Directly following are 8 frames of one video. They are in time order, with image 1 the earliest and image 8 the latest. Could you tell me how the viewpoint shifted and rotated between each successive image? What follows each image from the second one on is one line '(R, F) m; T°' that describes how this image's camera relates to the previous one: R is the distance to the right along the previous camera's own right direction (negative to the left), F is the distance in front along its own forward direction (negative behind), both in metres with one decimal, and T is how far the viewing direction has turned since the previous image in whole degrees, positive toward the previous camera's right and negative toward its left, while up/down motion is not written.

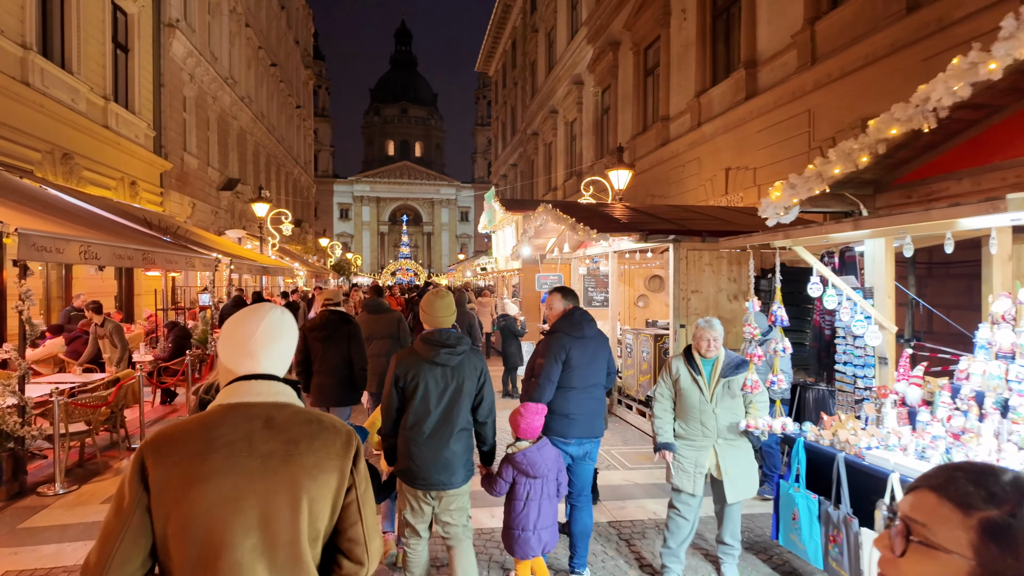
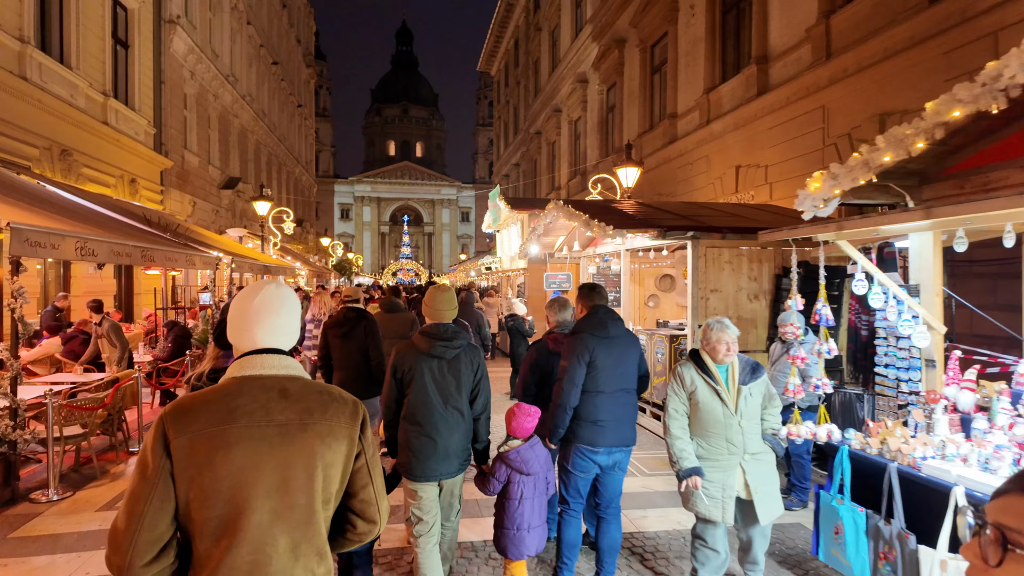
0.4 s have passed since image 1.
(-0.1, +0.2) m; 0°
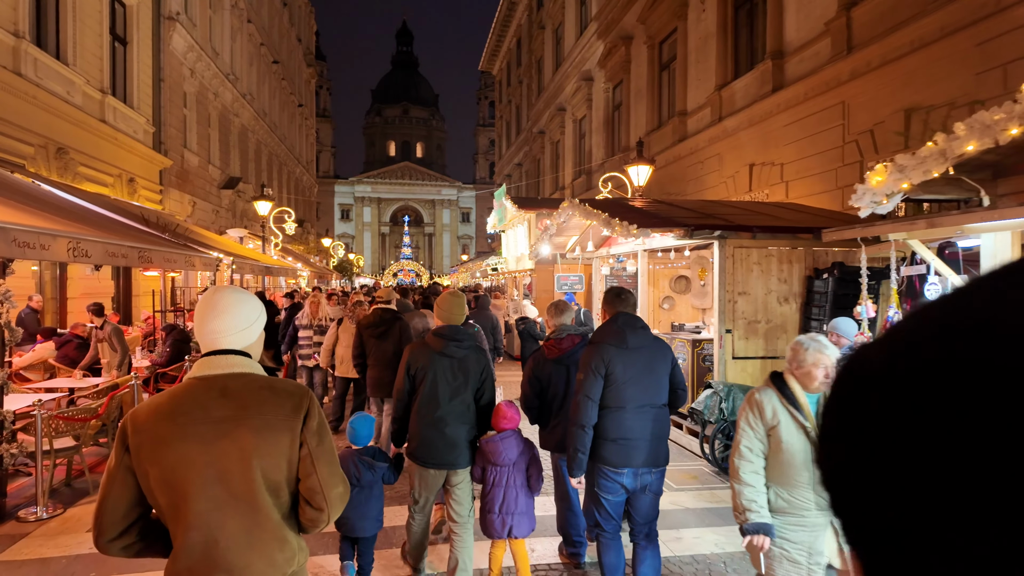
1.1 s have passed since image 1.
(-0.2, +0.3) m; 0°
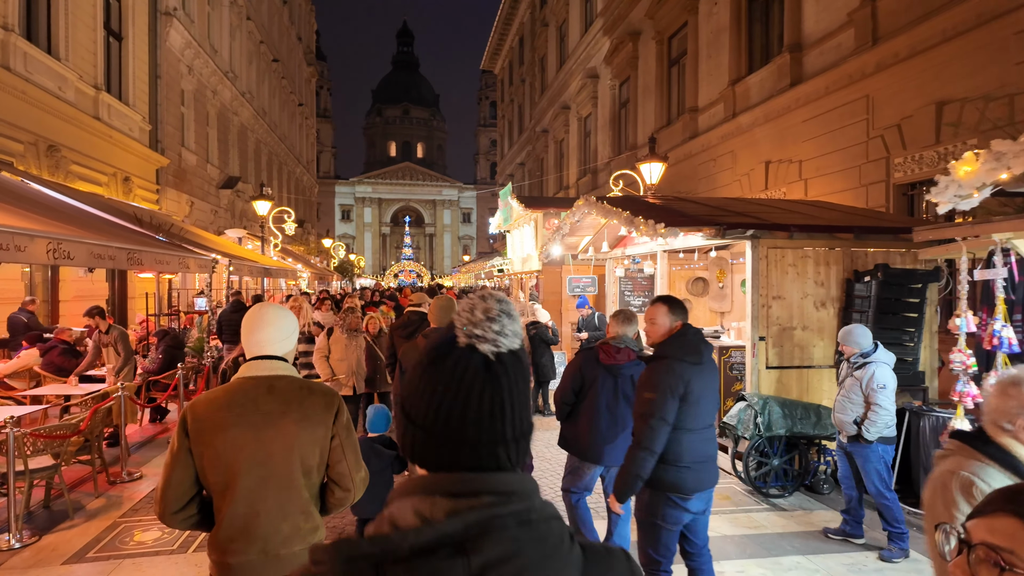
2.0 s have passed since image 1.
(-0.1, +0.5) m; 0°
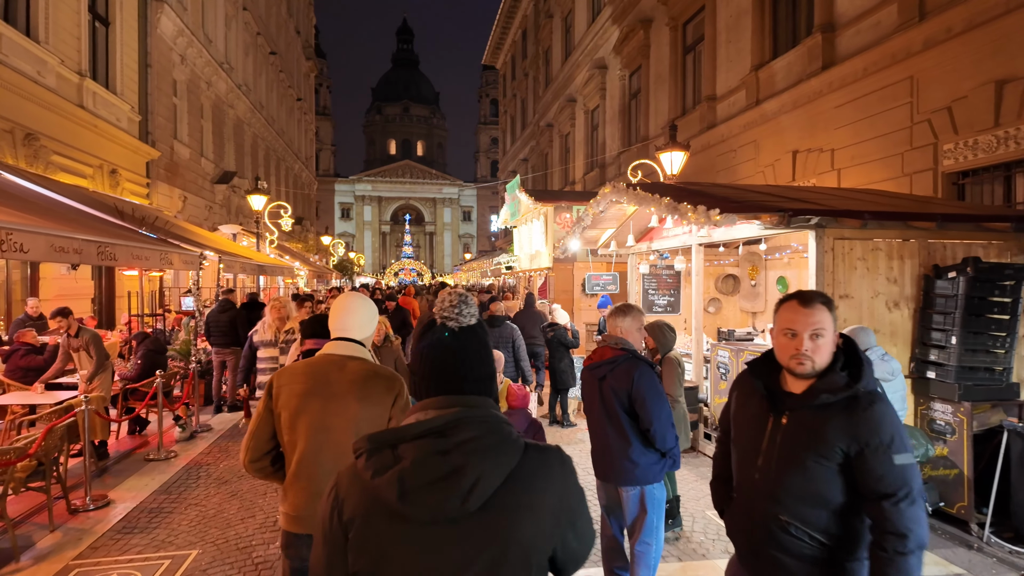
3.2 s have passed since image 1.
(-0.2, +0.8) m; 0°
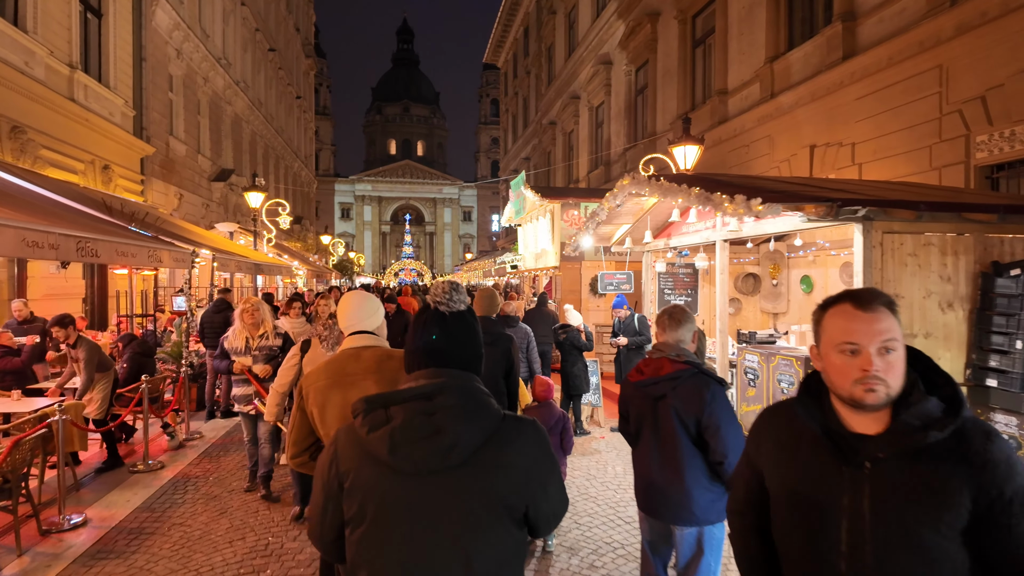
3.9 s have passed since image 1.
(-0.1, +0.5) m; 0°
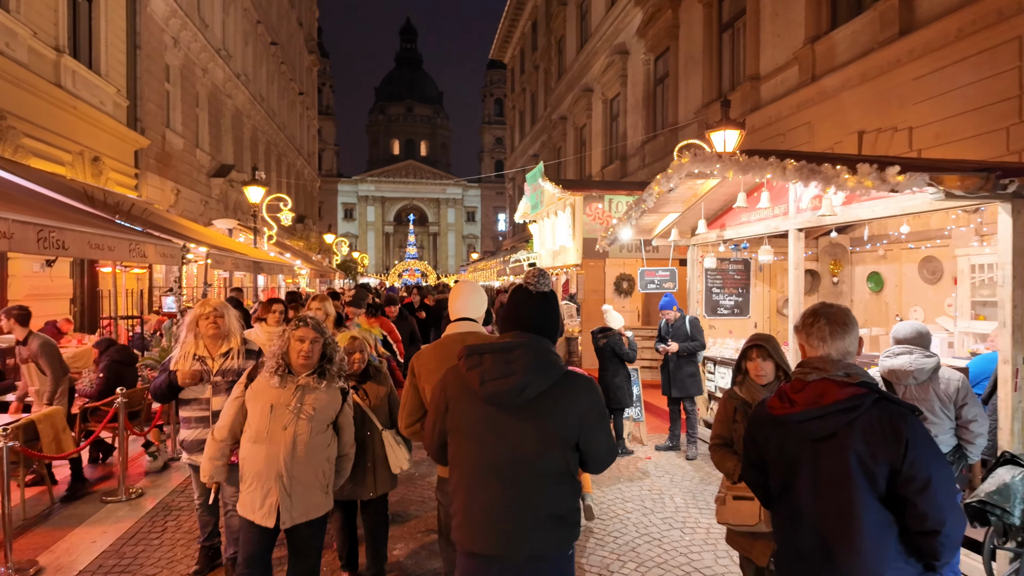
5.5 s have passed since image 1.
(-0.3, +0.9) m; 0°
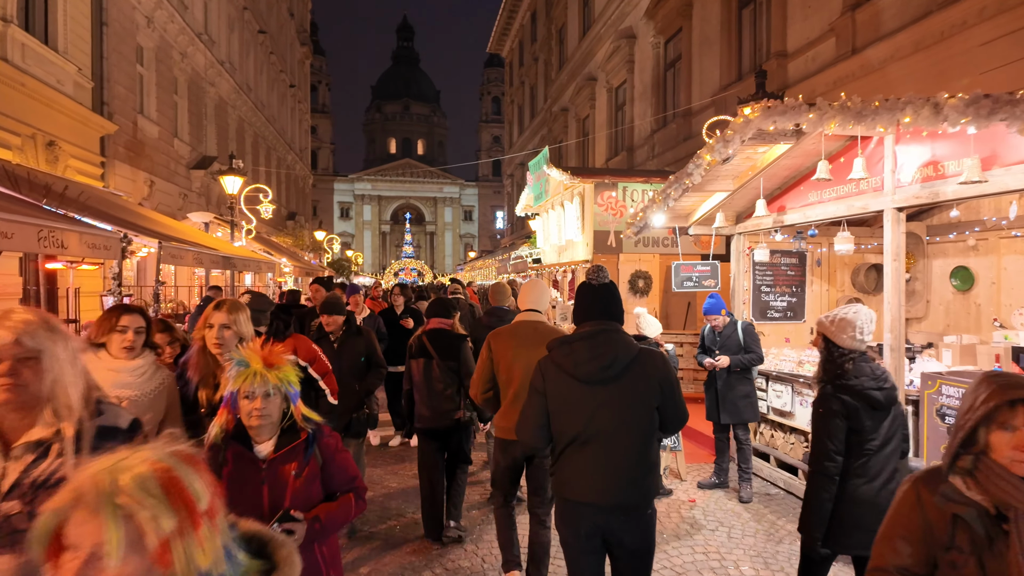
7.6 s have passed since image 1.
(-0.1, +1.3) m; 0°
